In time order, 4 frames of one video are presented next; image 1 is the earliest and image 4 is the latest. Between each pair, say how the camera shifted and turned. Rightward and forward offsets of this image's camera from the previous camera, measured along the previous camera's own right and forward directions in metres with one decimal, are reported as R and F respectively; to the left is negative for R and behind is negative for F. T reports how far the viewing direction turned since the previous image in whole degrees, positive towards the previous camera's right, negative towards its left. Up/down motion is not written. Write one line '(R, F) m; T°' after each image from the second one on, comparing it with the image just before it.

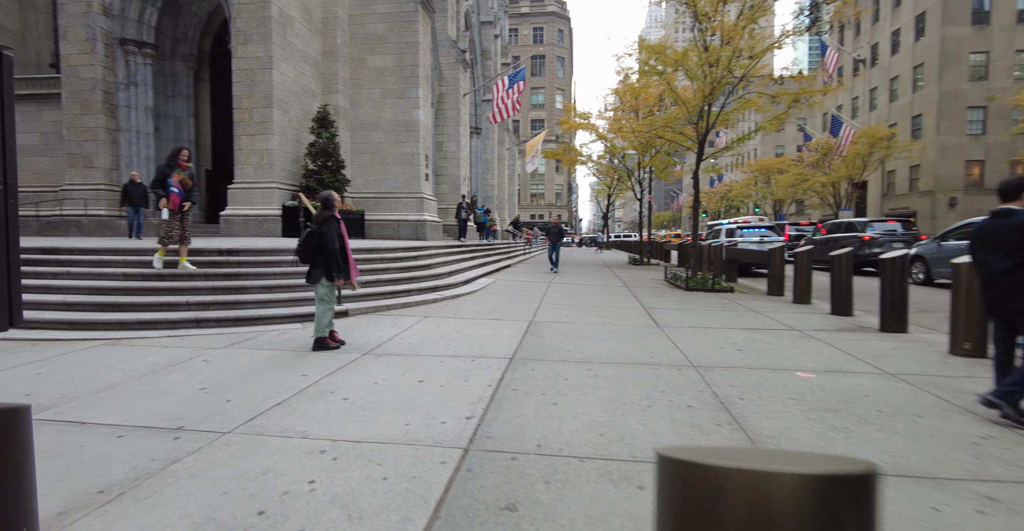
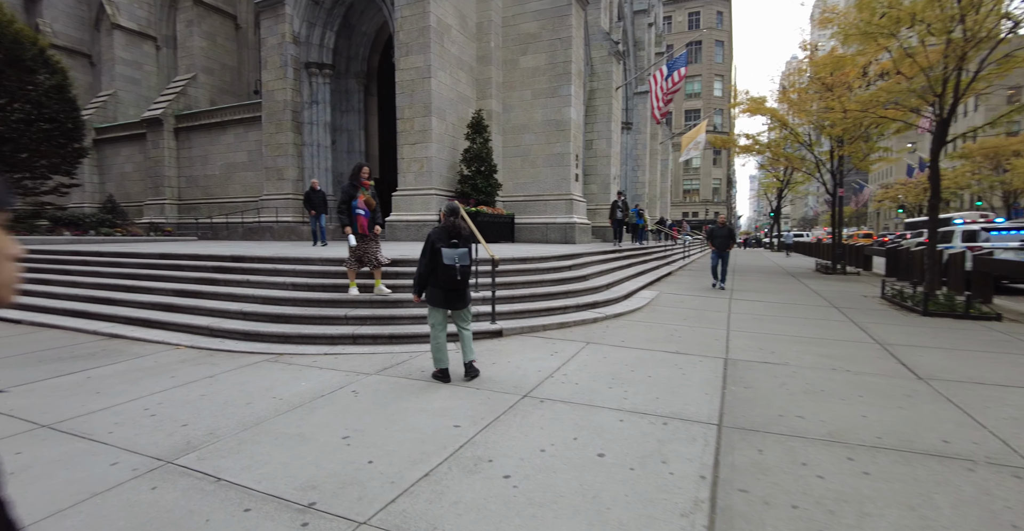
(-0.5, +1.2) m; -17°
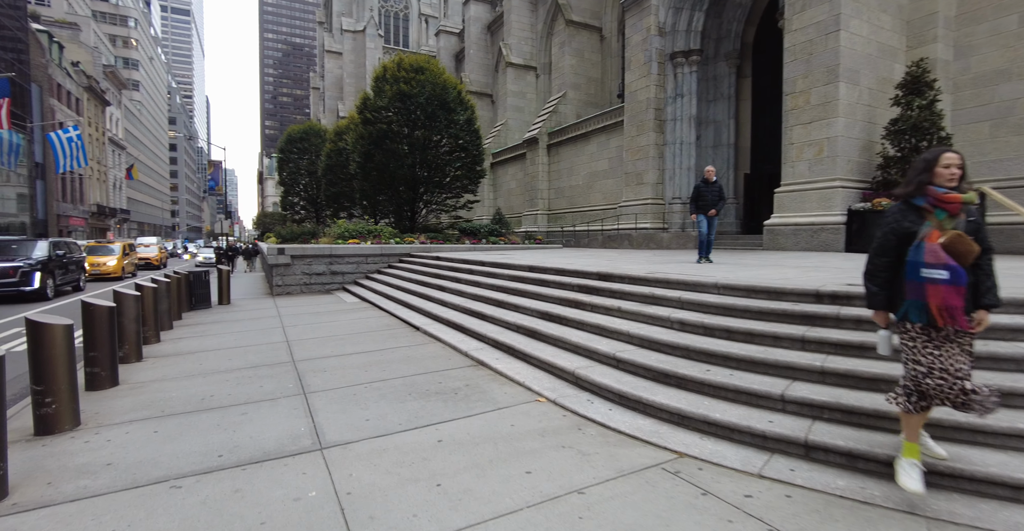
(-1.5, +2.1) m; -39°
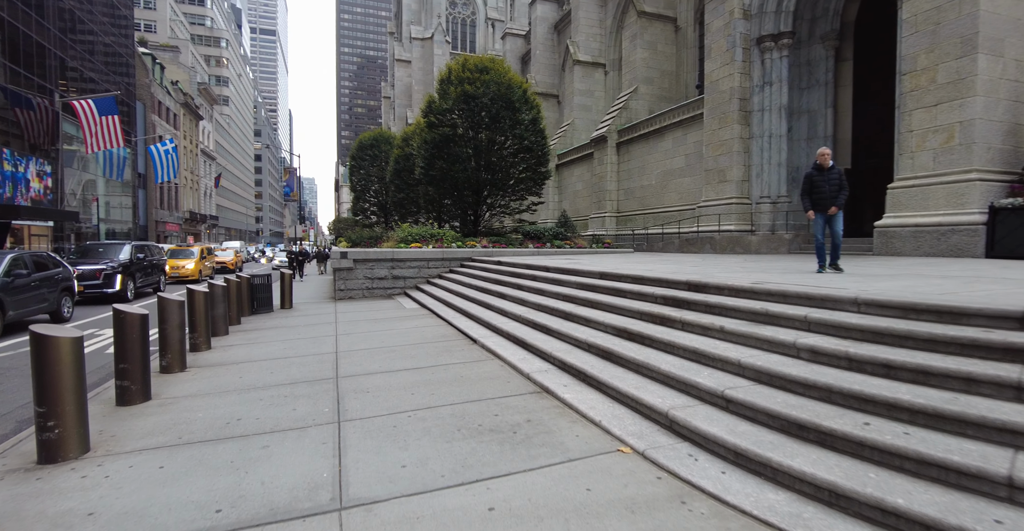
(-0.1, +0.9) m; -8°
